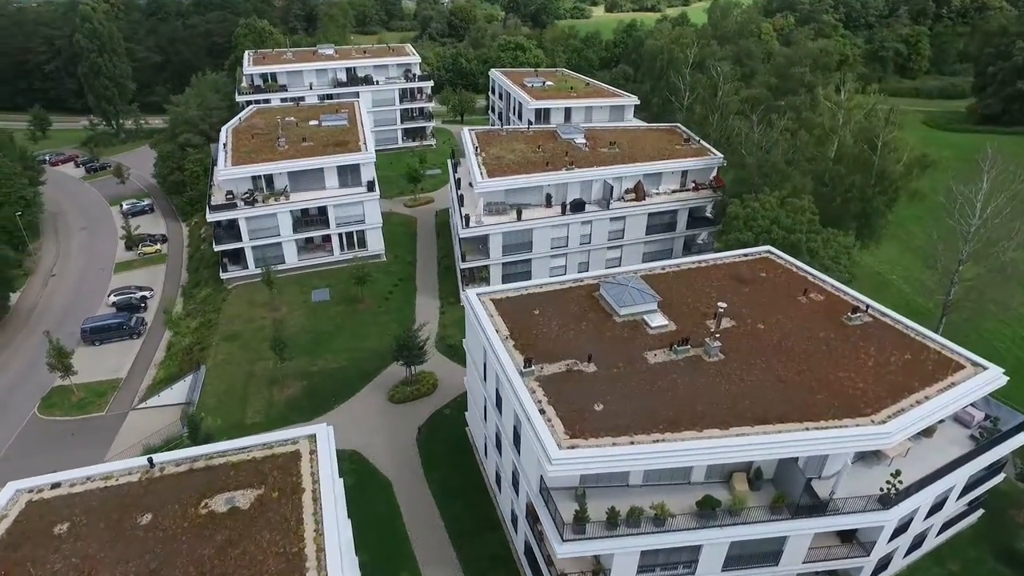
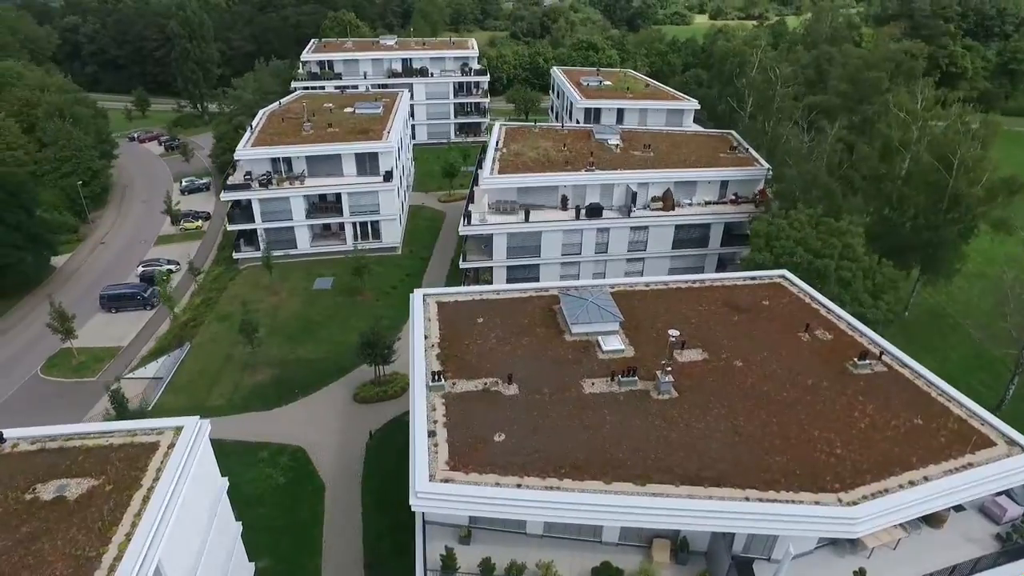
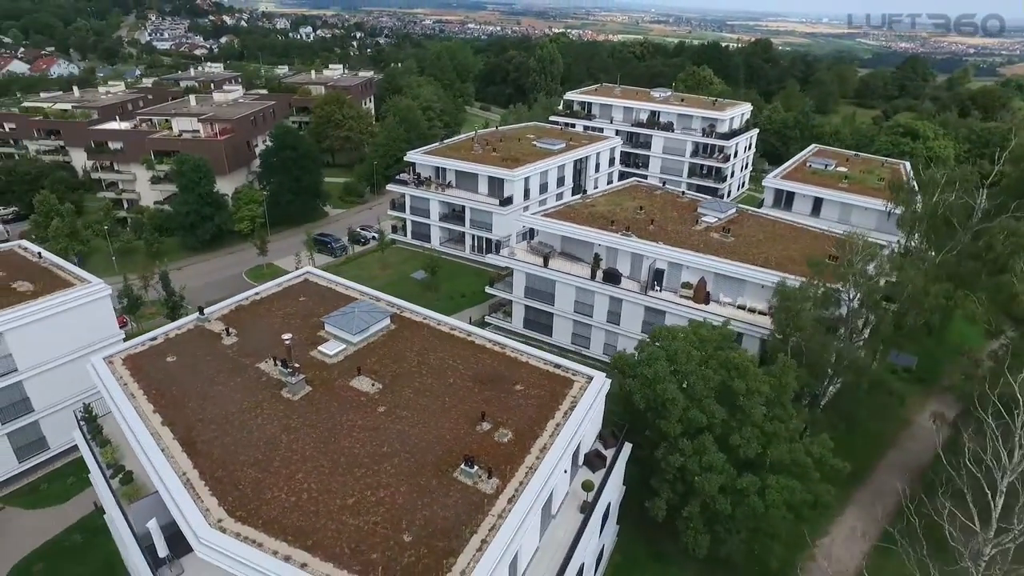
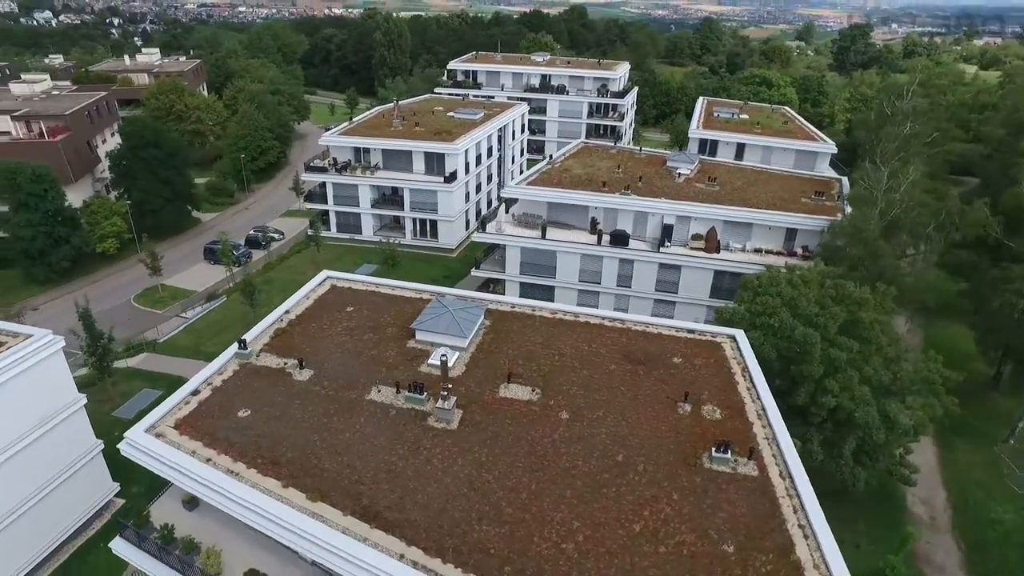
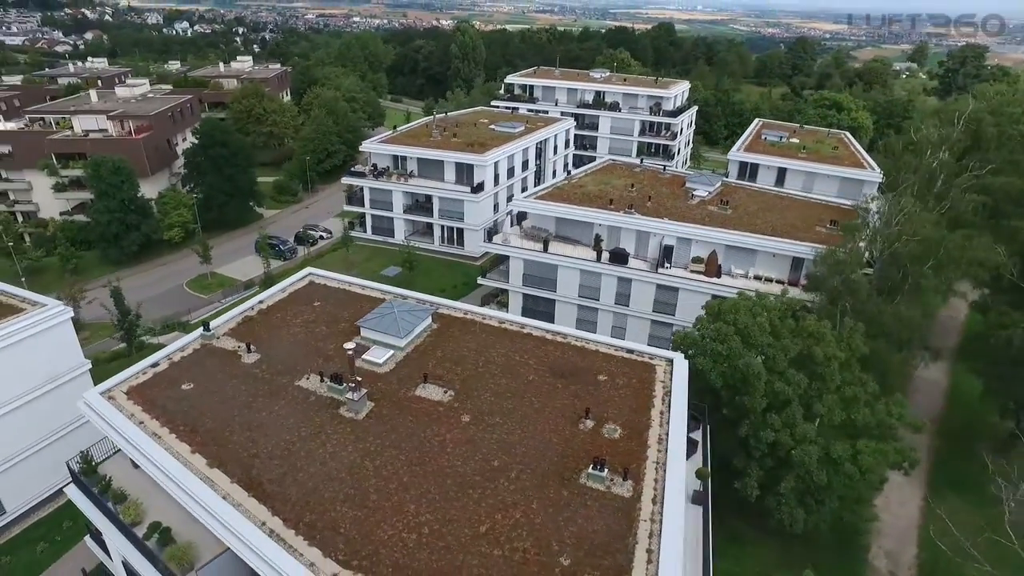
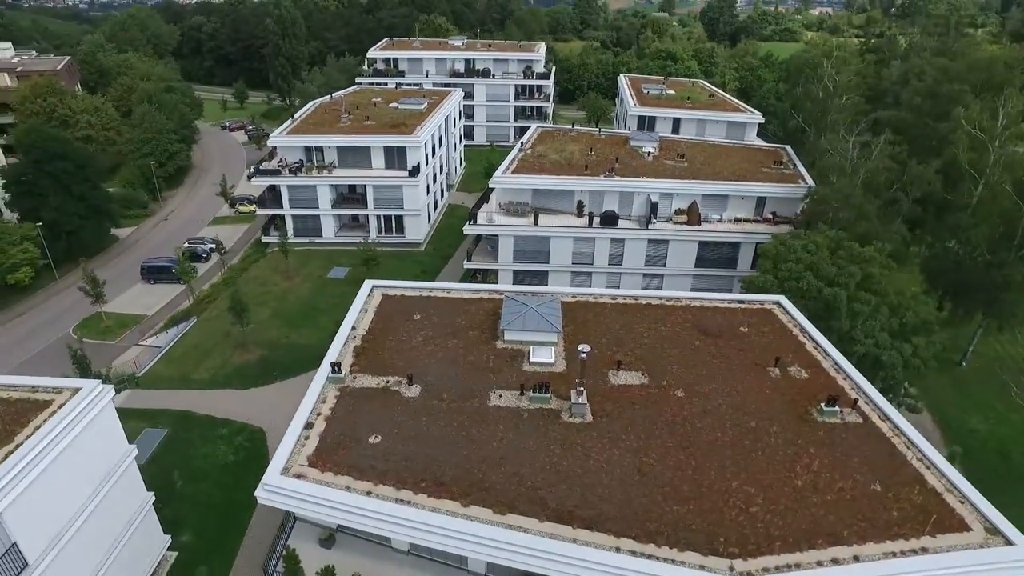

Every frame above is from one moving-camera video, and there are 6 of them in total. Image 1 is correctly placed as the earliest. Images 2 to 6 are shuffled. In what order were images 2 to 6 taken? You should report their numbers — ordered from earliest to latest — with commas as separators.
2, 6, 4, 5, 3
